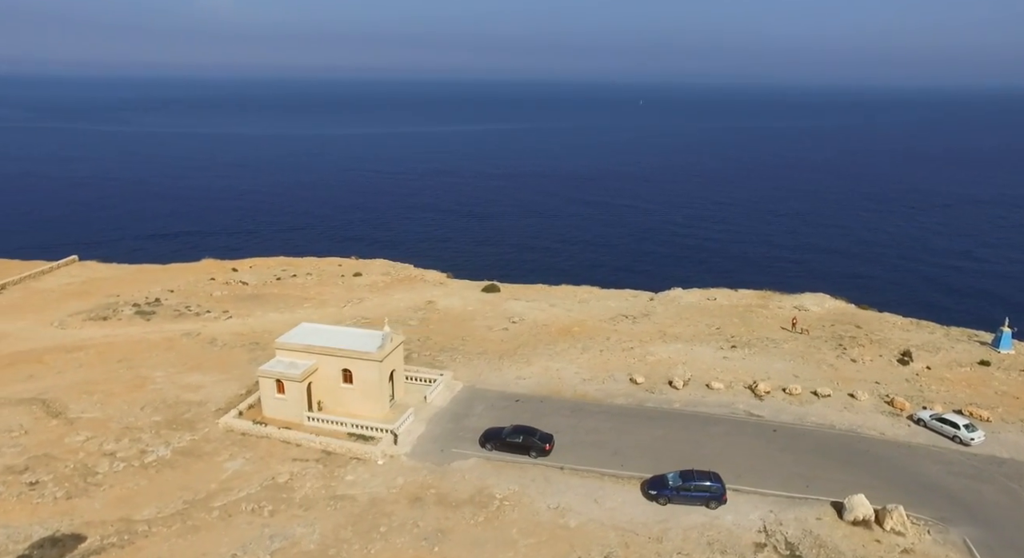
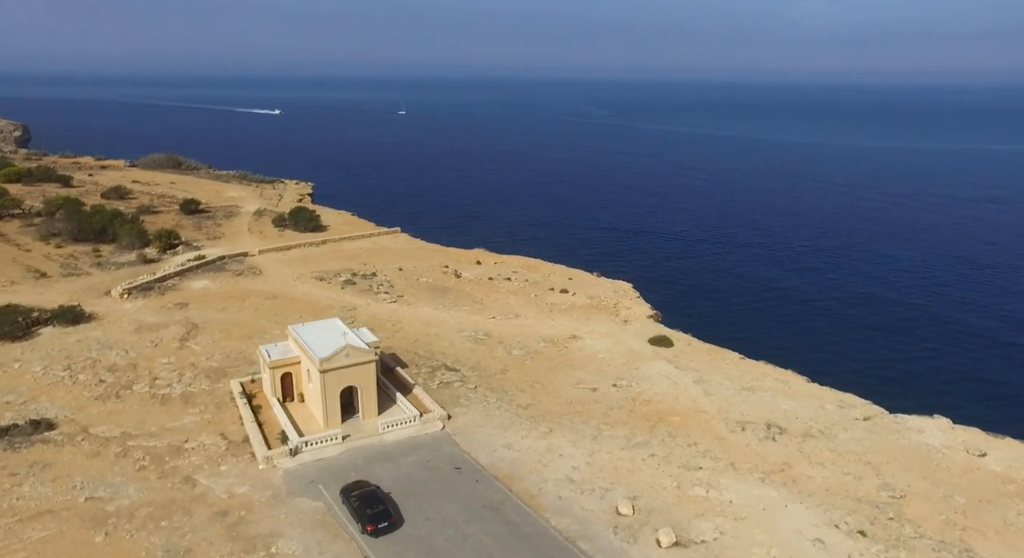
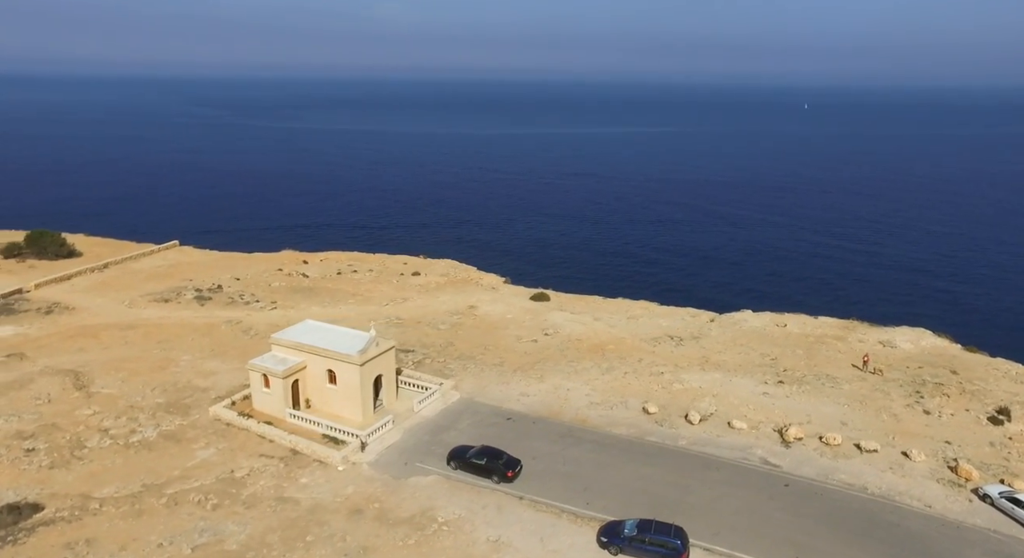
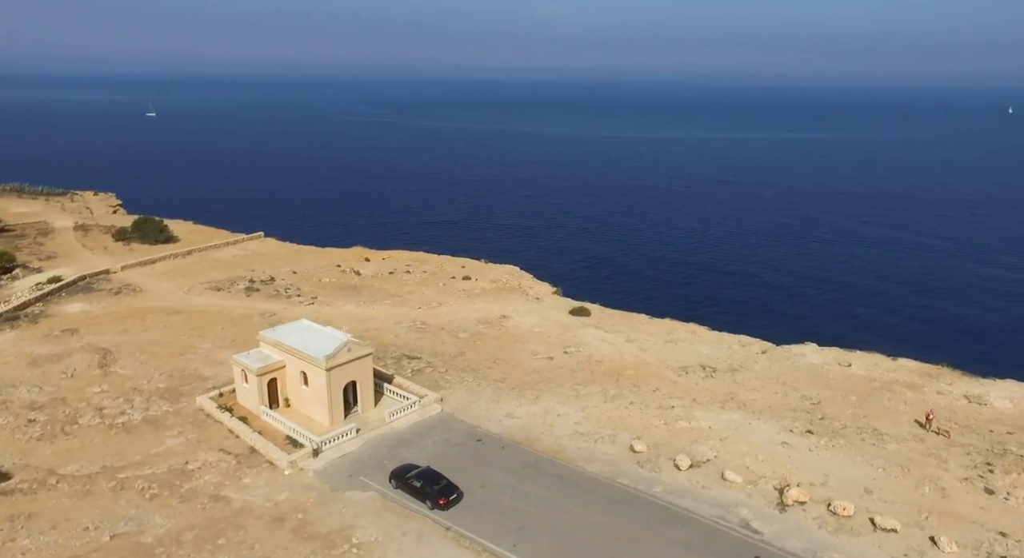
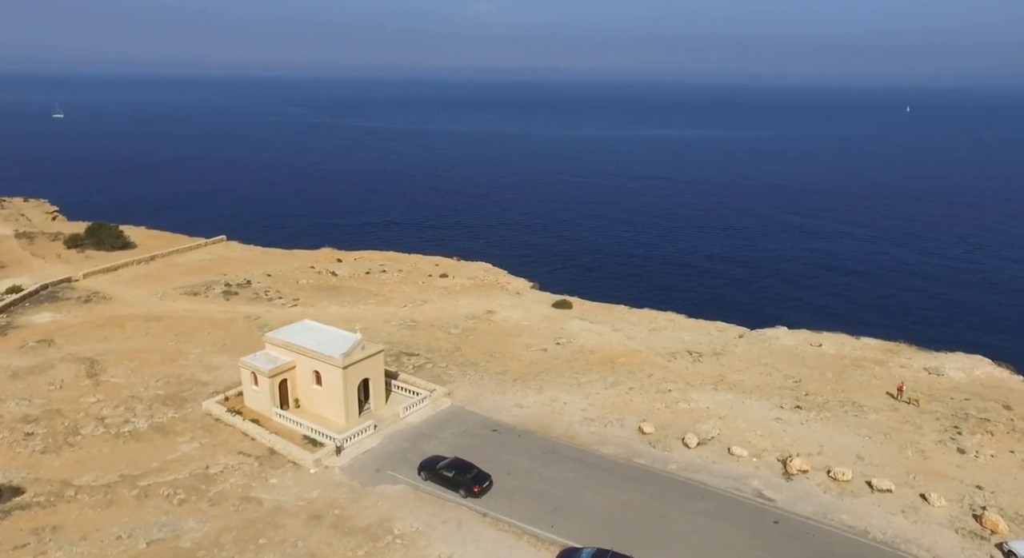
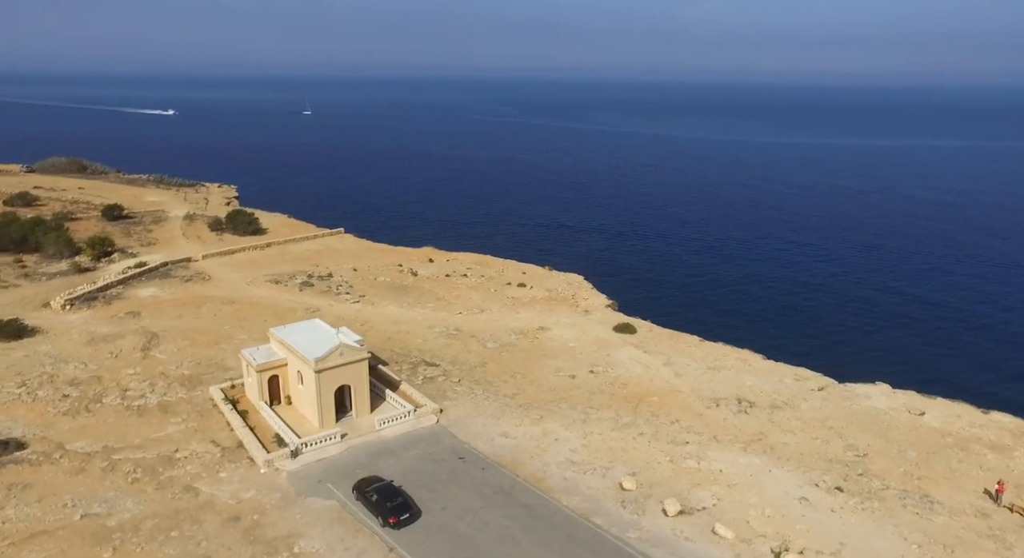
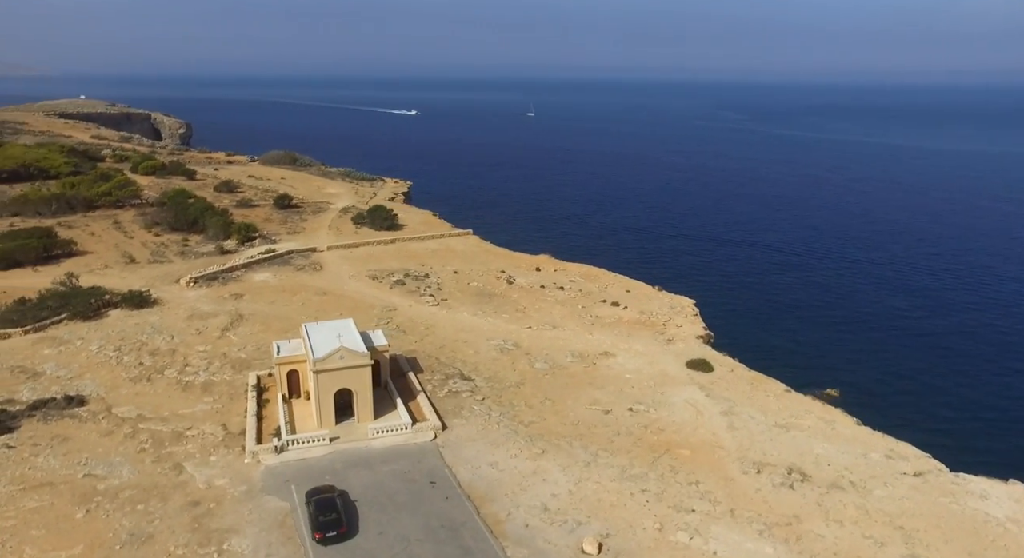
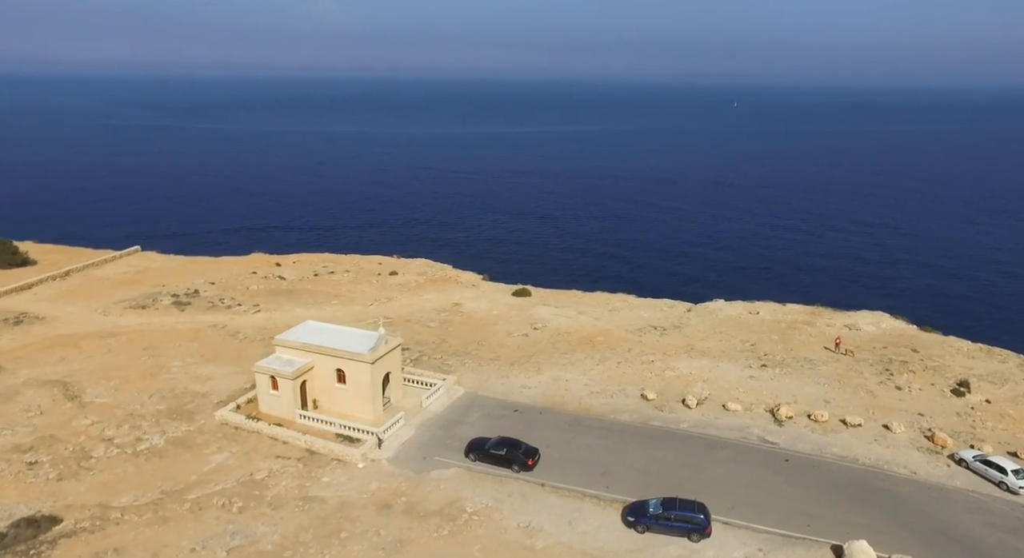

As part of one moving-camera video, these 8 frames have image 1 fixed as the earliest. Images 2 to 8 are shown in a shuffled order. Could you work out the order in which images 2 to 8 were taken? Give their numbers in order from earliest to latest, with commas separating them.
8, 3, 5, 4, 6, 2, 7
